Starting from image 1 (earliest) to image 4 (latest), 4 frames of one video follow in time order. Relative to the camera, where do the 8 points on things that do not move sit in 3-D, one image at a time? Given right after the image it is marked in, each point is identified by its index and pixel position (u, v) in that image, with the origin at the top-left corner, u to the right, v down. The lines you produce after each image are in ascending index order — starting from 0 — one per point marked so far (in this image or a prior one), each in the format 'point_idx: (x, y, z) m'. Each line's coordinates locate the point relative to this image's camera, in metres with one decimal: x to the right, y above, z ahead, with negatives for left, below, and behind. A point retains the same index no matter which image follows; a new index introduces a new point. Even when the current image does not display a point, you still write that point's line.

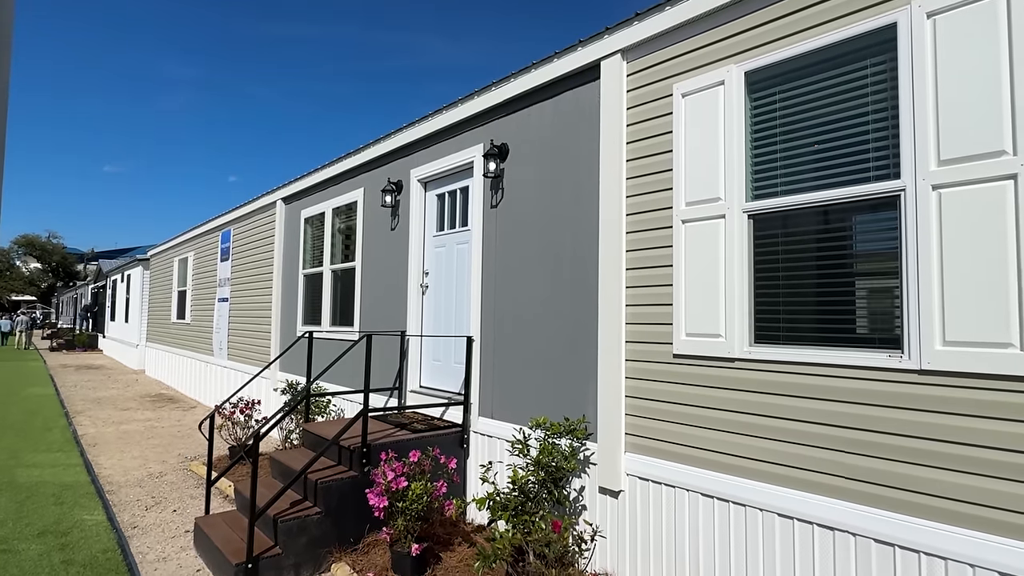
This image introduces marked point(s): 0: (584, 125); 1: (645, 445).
0: (+0.5, +1.2, +3.9) m
1: (+0.8, -1.0, +3.4) m
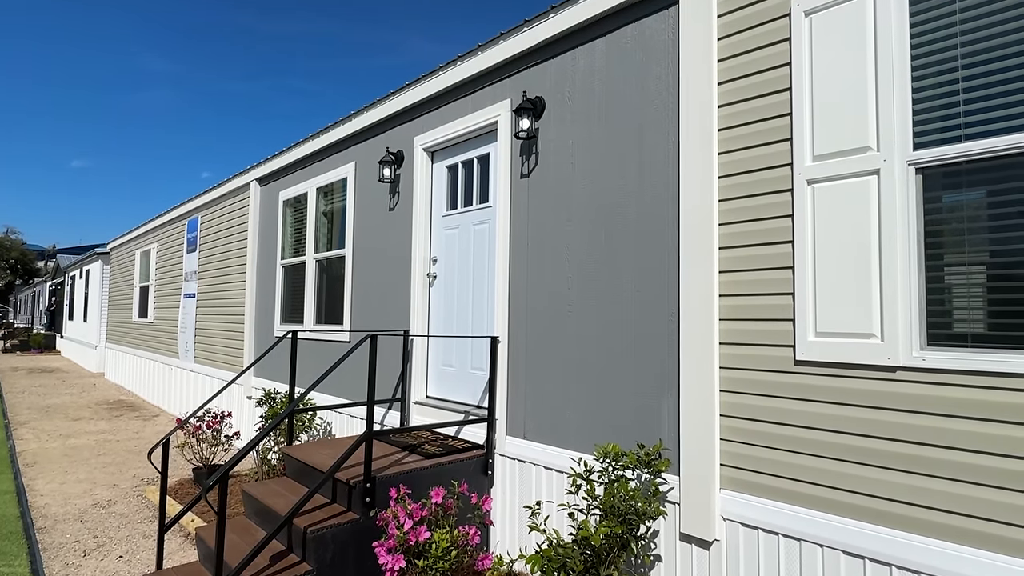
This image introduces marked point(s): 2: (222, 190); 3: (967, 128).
0: (+0.8, +1.3, +3.1) m
1: (+1.1, -0.9, +2.6) m
2: (-4.4, +1.5, +8.2) m
3: (+1.8, +0.6, +2.1) m
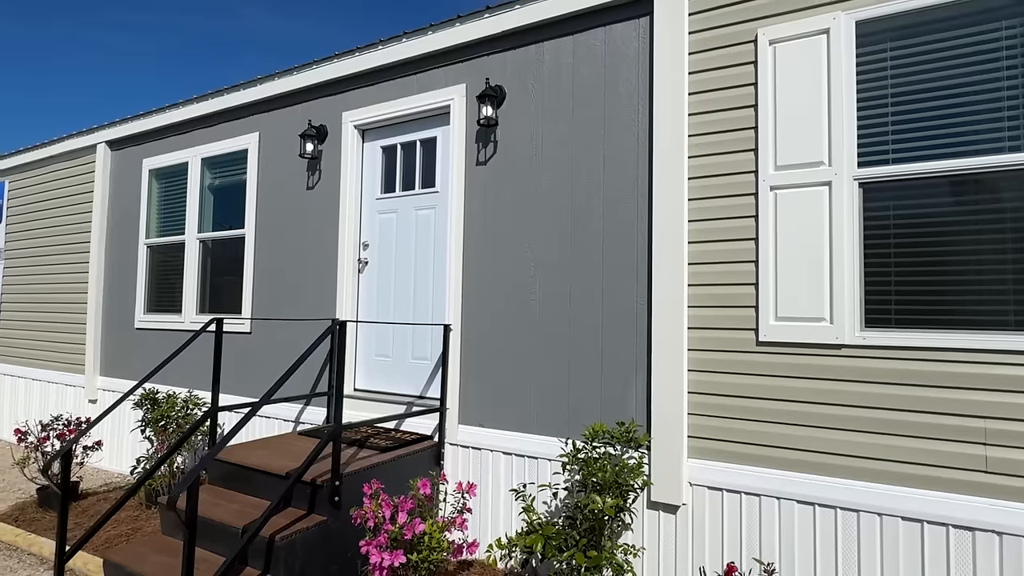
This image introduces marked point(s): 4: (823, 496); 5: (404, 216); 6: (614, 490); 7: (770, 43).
0: (+0.7, +1.3, +3.3) m
1: (+1.1, -0.9, +2.9) m
2: (-5.7, +1.7, +6.7) m
3: (+1.8, +0.6, +2.6) m
4: (+1.5, -1.0, +2.7) m
5: (-0.8, +0.5, +4.1) m
6: (+0.5, -1.0, +2.8) m
7: (+1.4, +1.3, +2.9) m
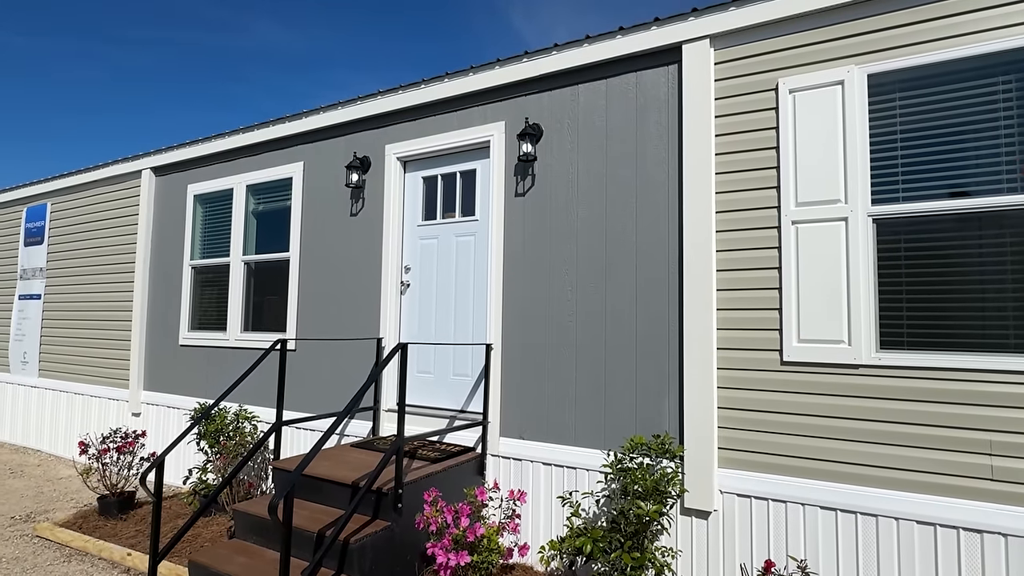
0: (+0.9, +1.2, +3.6) m
1: (+1.4, -1.0, +3.2) m
2: (-5.5, +1.5, +7.1) m
3: (+2.1, +0.5, +2.9) m
4: (+1.8, -1.1, +2.9) m
5: (-0.5, +0.4, +4.4) m
6: (+0.8, -1.2, +3.1) m
7: (+1.6, +1.1, +3.2) m
